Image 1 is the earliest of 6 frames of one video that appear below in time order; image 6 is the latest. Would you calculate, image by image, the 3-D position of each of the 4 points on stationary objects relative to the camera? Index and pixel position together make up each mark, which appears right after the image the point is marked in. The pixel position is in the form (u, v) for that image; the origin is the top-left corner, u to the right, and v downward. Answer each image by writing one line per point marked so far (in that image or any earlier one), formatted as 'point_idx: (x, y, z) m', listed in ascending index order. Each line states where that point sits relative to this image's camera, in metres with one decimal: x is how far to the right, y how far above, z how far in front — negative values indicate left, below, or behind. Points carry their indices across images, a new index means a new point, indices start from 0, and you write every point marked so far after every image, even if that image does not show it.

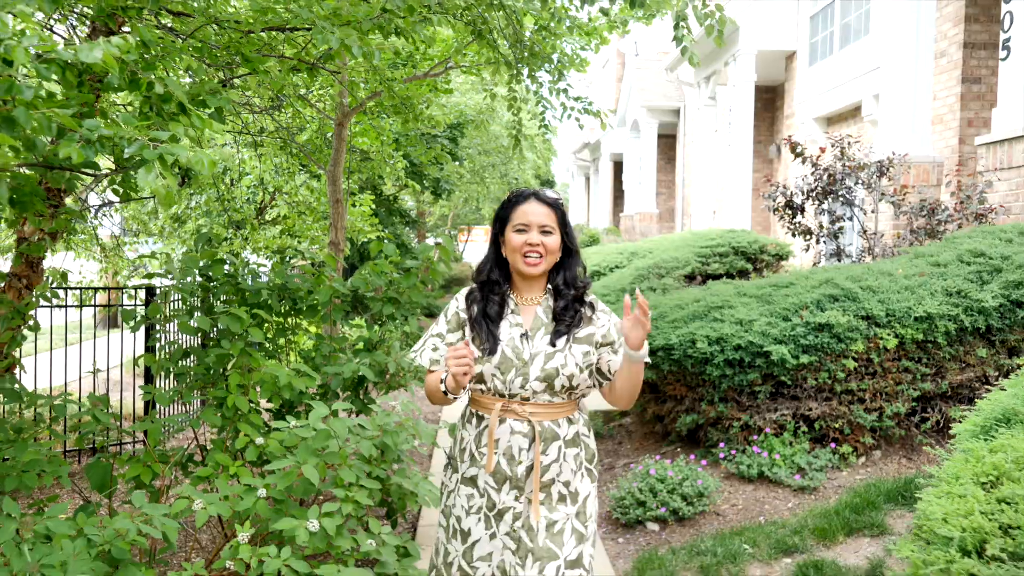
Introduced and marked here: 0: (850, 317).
0: (+1.7, -0.1, +4.1) m
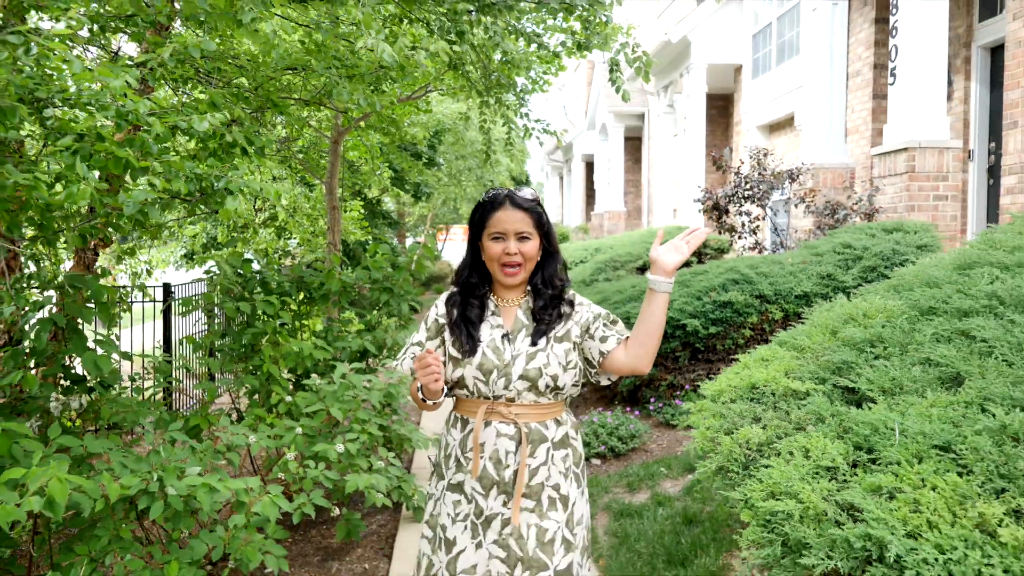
0: (+1.5, -0.1, +5.2) m
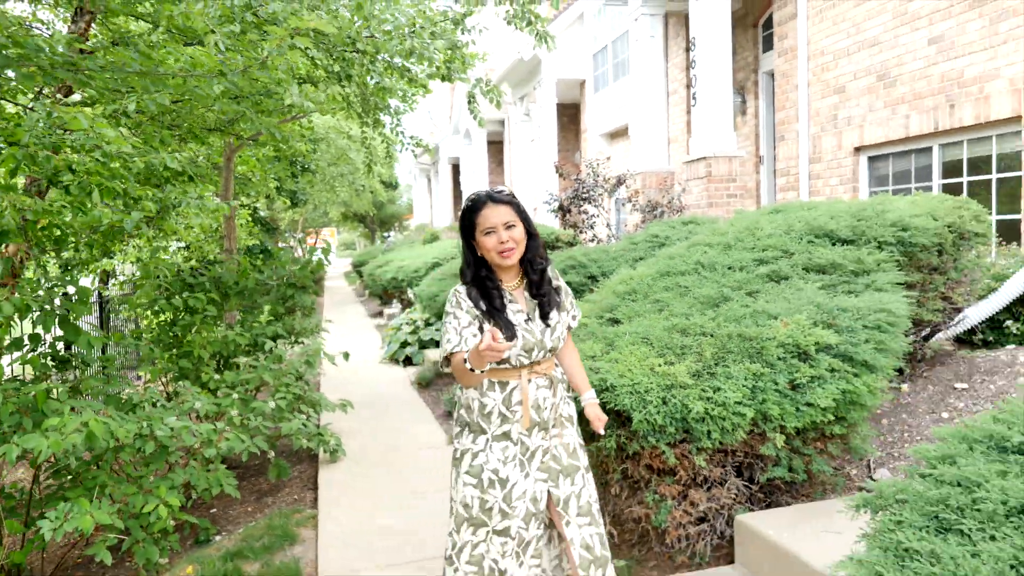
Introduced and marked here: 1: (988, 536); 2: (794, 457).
0: (+0.6, +0.1, +6.6) m
1: (+0.9, -0.4, +1.4) m
2: (+1.0, -0.6, +2.8) m
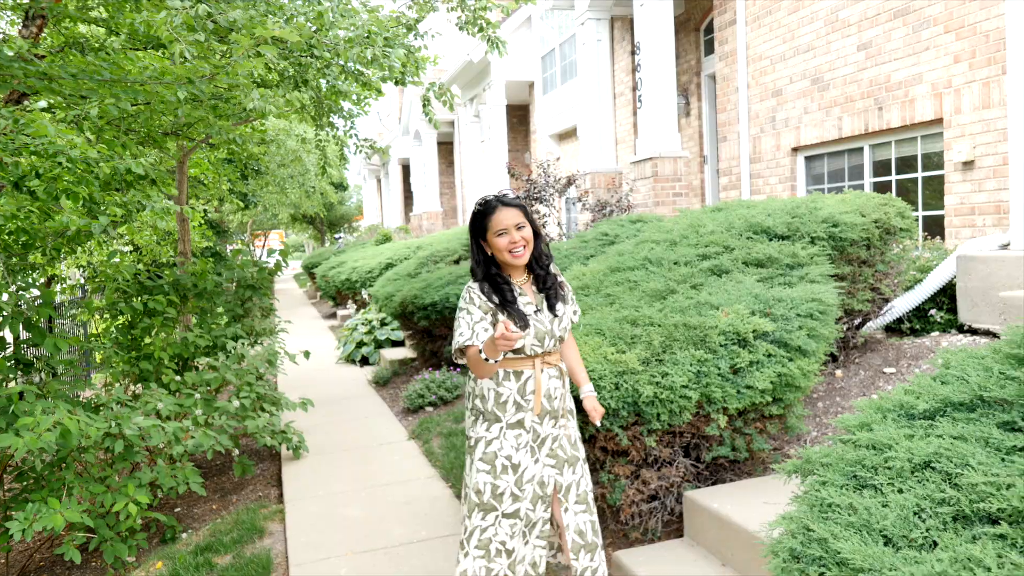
0: (+0.2, +0.1, +6.8) m
1: (+0.8, -0.4, +1.7) m
2: (+0.9, -0.6, +3.0) m
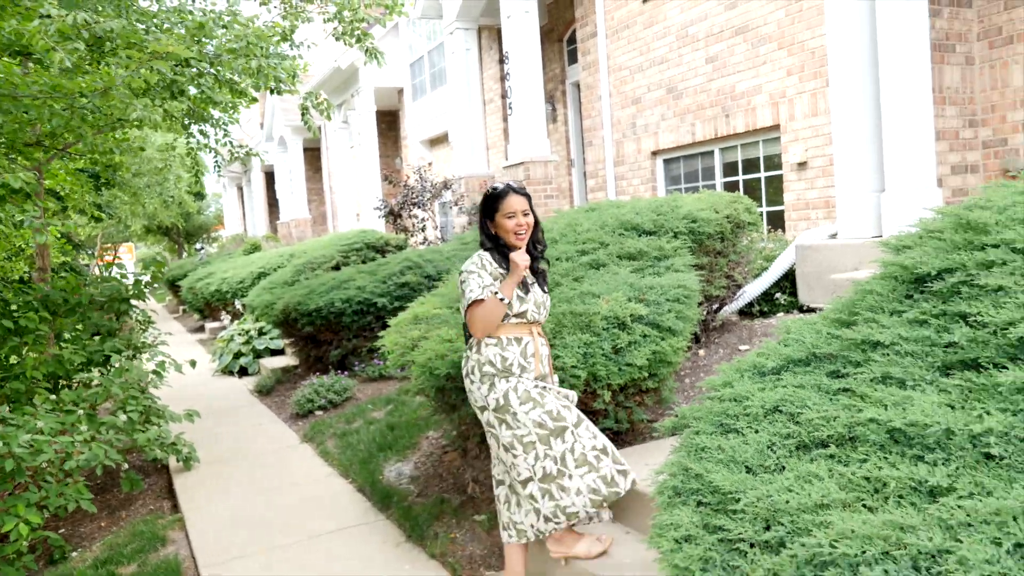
0: (-0.8, +0.1, +7.0) m
1: (+0.6, -0.4, +2.0) m
2: (+0.5, -0.5, +3.4) m
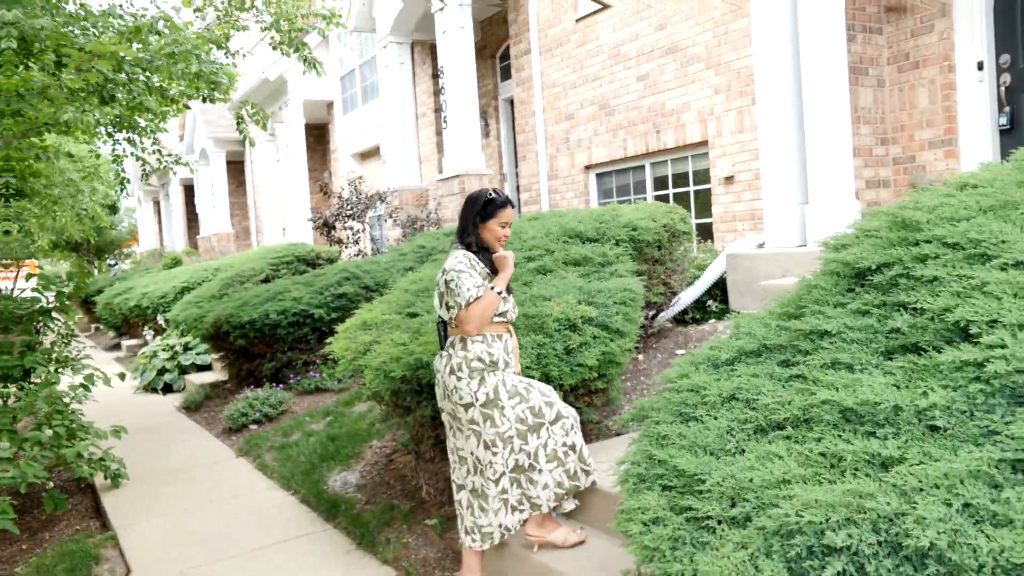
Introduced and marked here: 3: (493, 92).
0: (-1.4, 0.0, +7.0) m
1: (+0.5, -0.3, +2.2) m
2: (+0.3, -0.5, +3.5) m
3: (-0.3, +2.5, +10.3) m
